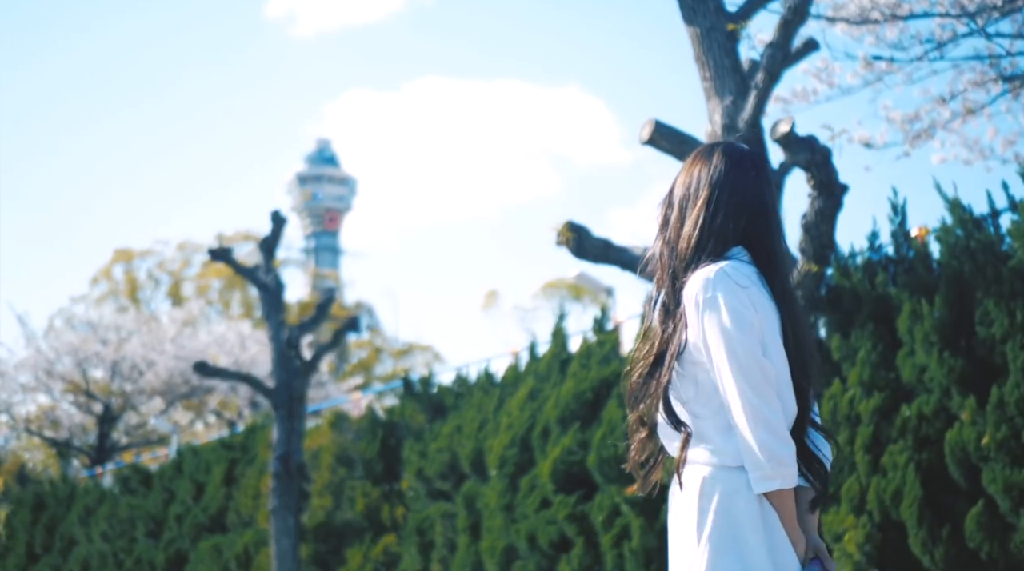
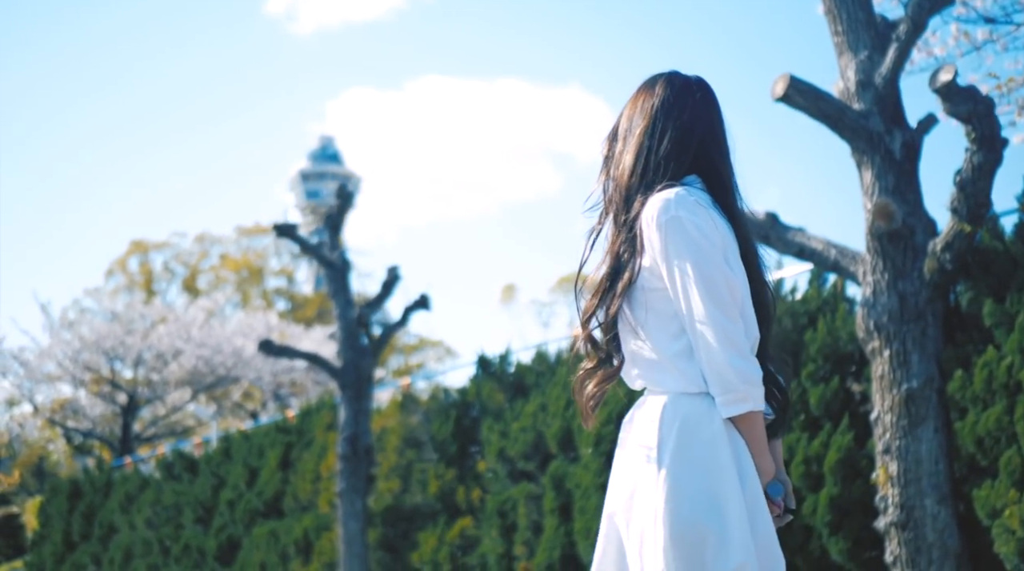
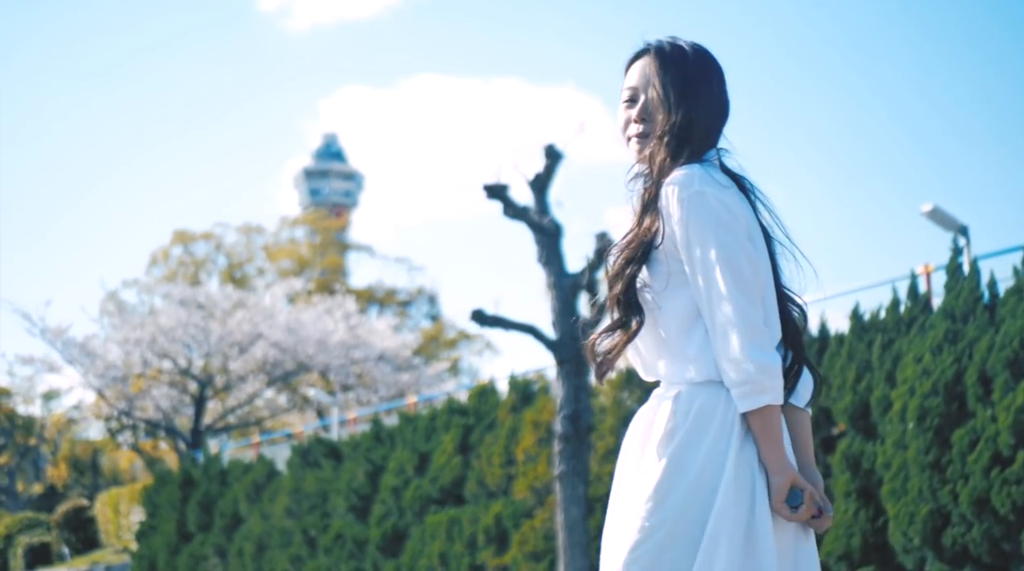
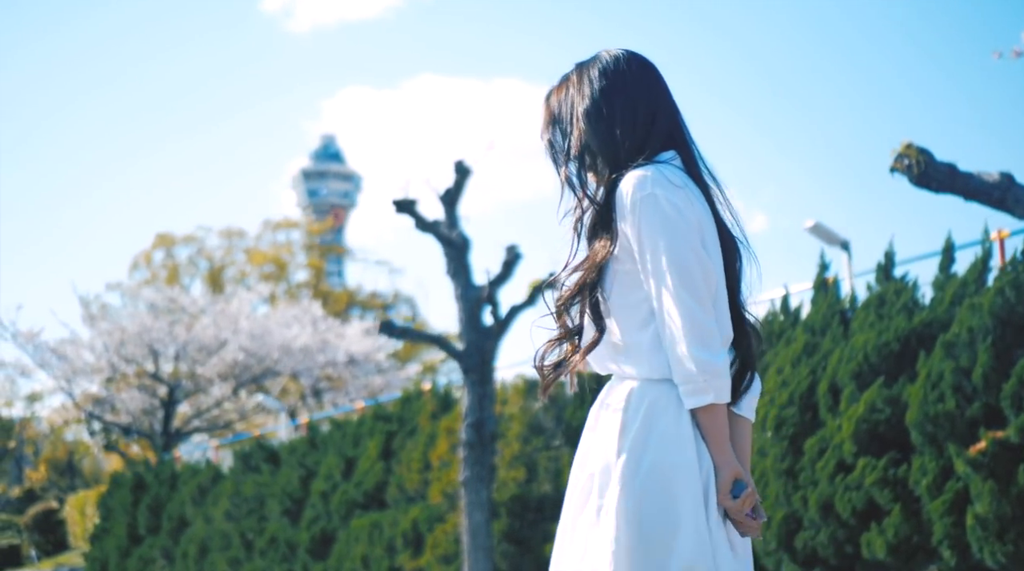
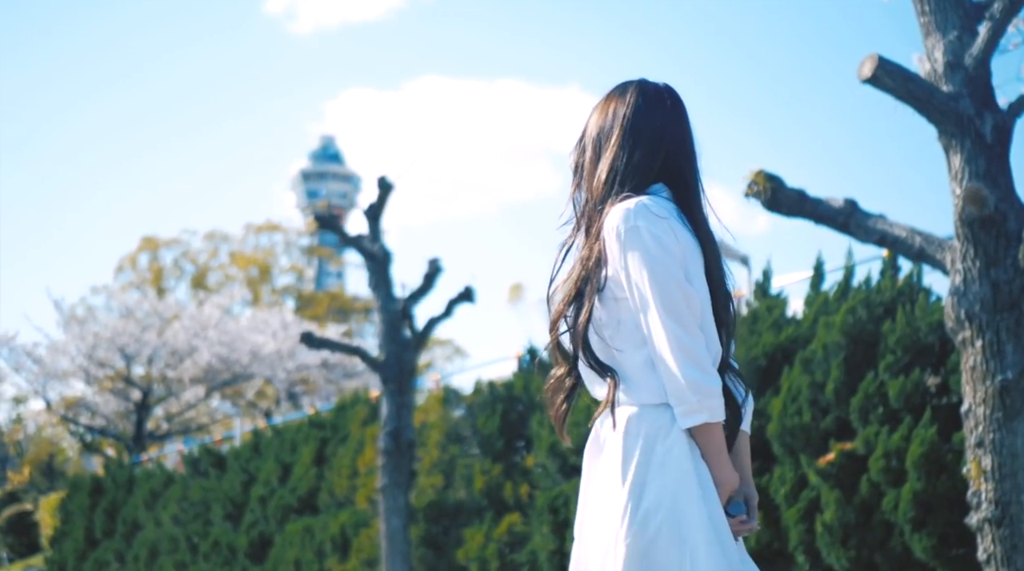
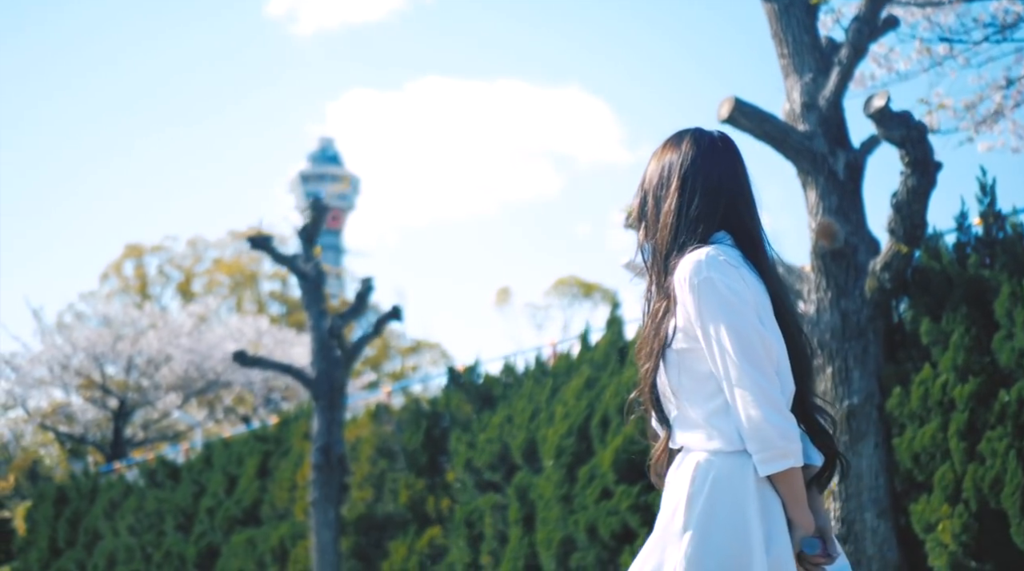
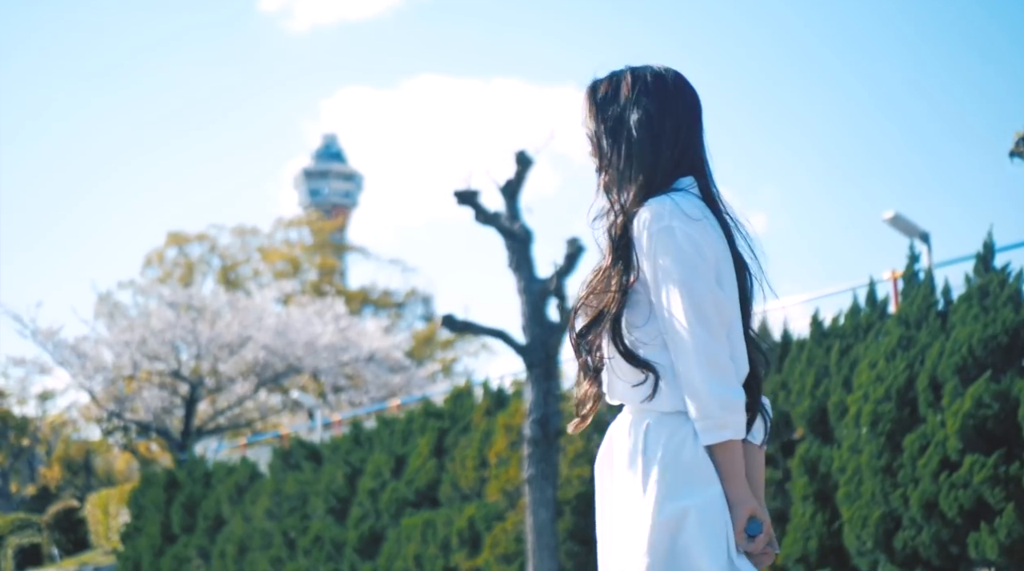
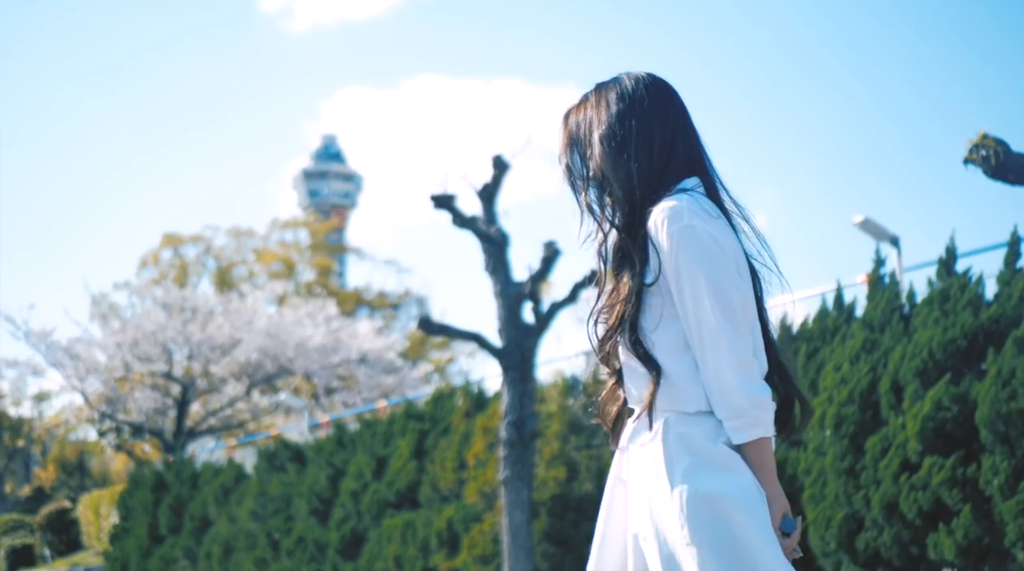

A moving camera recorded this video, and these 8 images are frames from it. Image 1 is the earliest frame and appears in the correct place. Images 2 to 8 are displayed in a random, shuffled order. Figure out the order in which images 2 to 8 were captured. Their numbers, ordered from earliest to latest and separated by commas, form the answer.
6, 2, 5, 4, 8, 7, 3
